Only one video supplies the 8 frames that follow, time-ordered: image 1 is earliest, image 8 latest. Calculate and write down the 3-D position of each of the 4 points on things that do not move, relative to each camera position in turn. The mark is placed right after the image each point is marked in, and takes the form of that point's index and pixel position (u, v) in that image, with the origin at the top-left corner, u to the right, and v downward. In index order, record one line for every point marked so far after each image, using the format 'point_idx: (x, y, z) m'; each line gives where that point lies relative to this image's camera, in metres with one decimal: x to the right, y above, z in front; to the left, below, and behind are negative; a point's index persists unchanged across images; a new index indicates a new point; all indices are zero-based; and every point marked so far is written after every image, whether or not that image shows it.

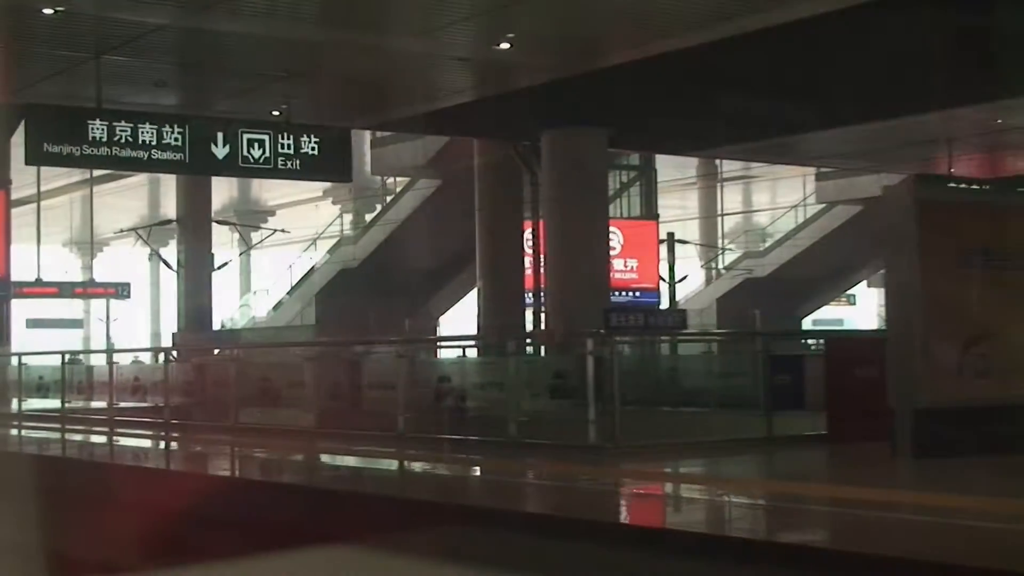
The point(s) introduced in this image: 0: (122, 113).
0: (-4.3, +2.0, +13.6) m
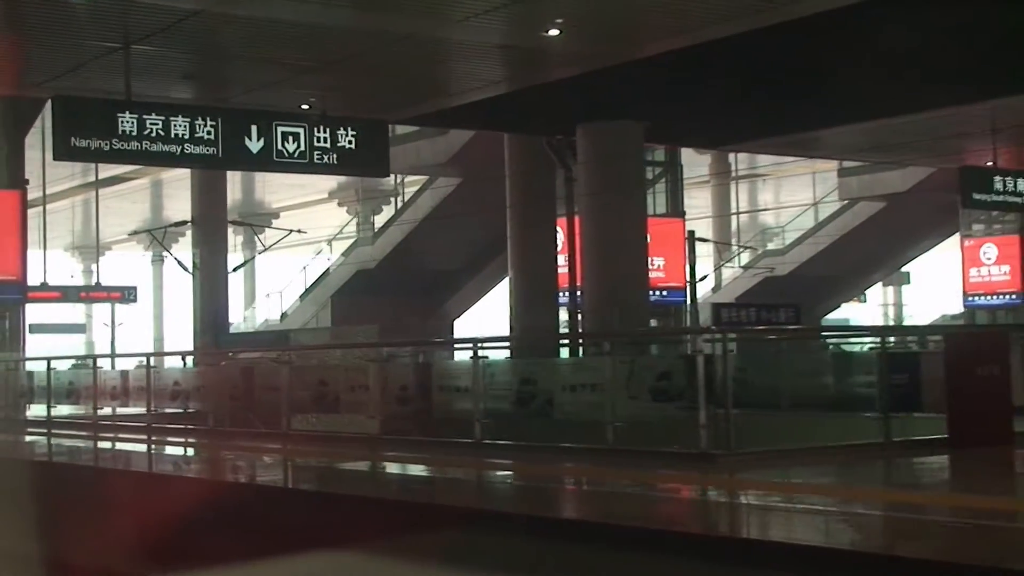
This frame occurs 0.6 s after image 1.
0: (-3.8, +1.9, +13.0) m
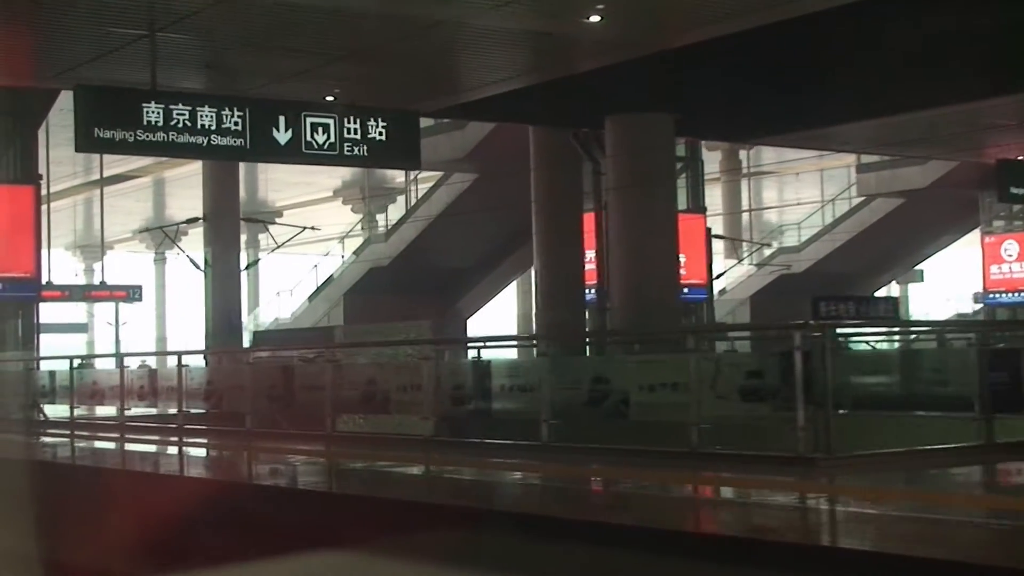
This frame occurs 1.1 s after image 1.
0: (-3.4, +2.0, +12.5) m
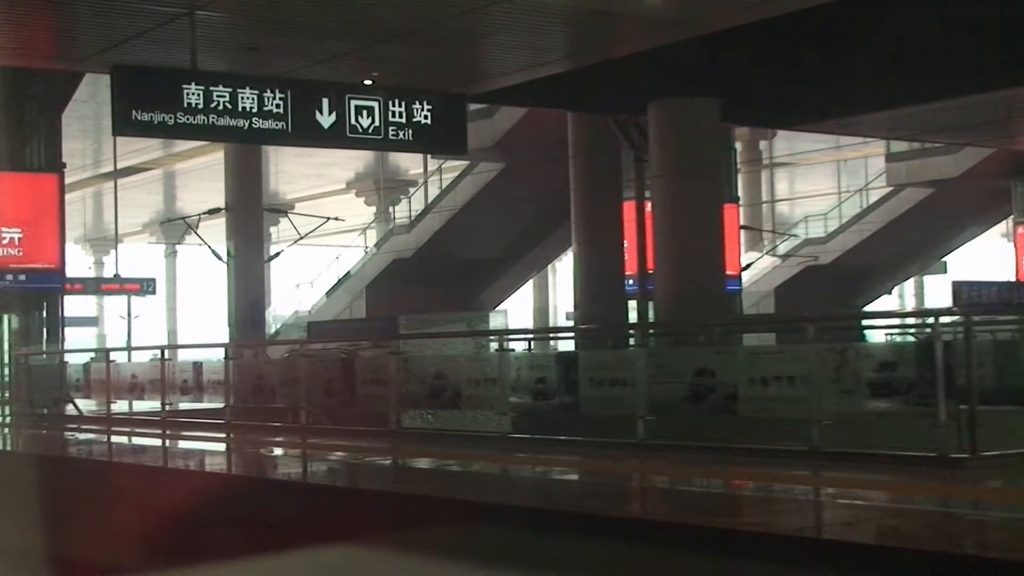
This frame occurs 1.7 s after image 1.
0: (-2.9, +2.1, +12.0) m
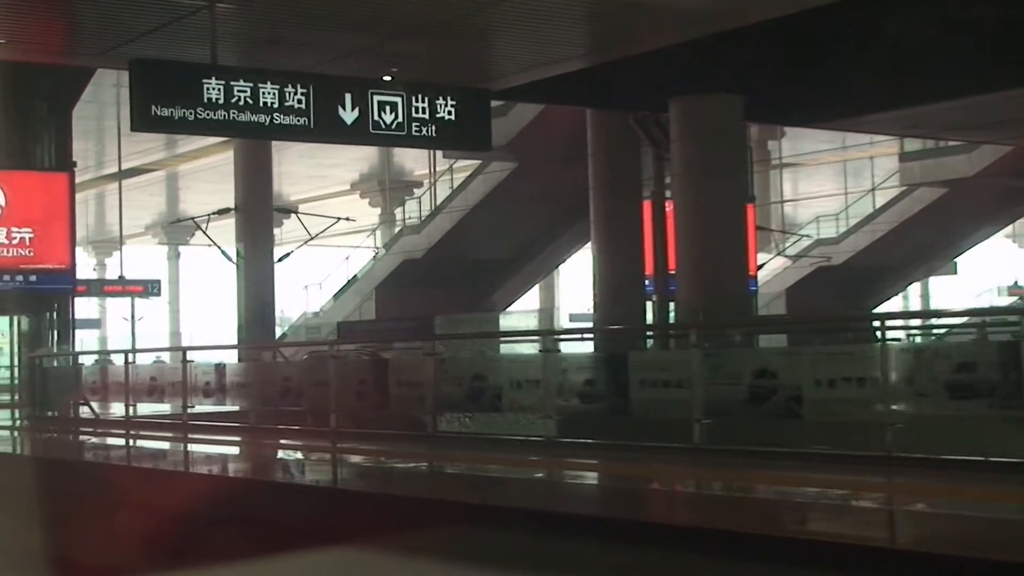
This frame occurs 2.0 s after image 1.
0: (-2.6, +2.1, +11.7) m
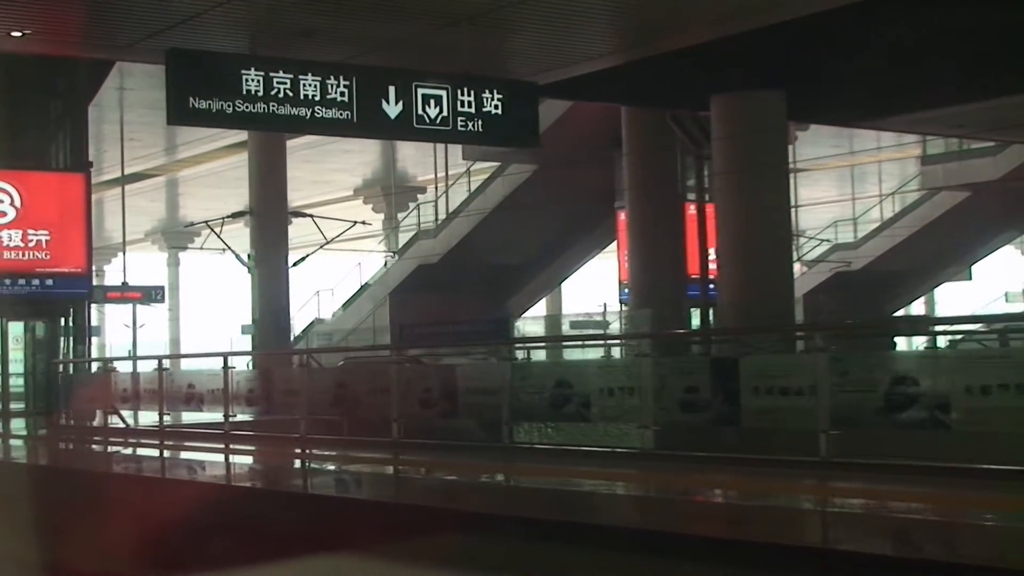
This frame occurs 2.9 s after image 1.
0: (-2.1, +2.1, +11.1) m
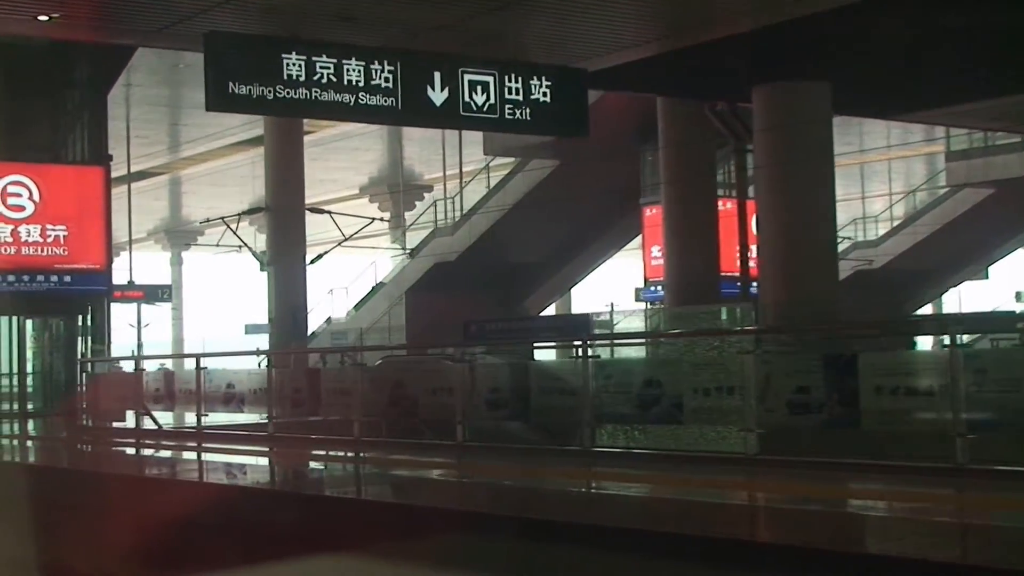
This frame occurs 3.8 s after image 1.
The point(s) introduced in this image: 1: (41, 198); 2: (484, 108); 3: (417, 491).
0: (-1.6, +2.1, +10.6) m
1: (-6.9, +1.3, +17.9) m
2: (-0.3, +1.7, +11.4) m
3: (-0.6, -1.3, +7.7) m
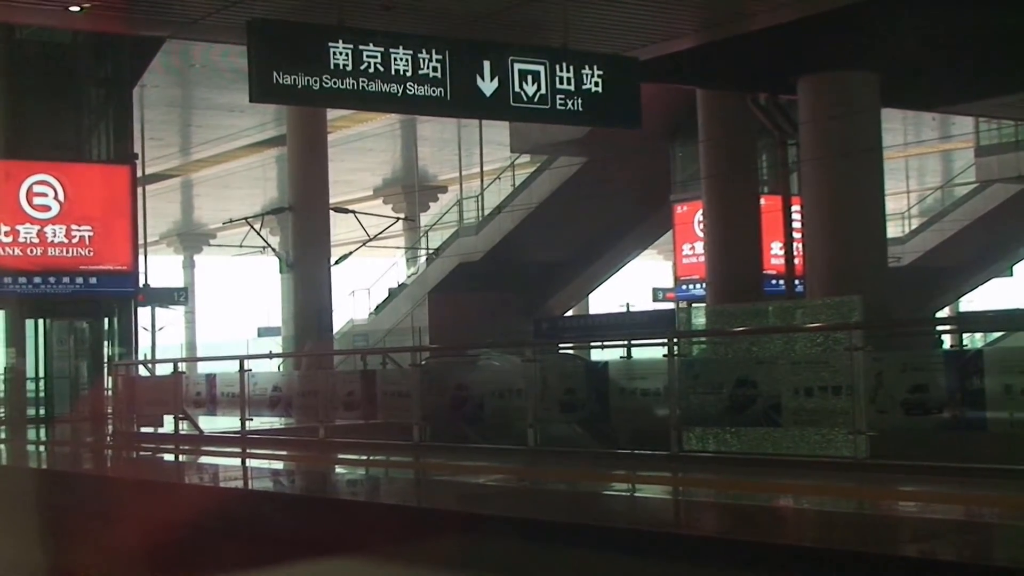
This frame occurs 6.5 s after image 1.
0: (-1.2, +2.1, +10.2) m
1: (-6.4, +1.3, +17.6) m
2: (+0.2, +1.7, +11.0) m
3: (-0.2, -1.2, +7.3) m
